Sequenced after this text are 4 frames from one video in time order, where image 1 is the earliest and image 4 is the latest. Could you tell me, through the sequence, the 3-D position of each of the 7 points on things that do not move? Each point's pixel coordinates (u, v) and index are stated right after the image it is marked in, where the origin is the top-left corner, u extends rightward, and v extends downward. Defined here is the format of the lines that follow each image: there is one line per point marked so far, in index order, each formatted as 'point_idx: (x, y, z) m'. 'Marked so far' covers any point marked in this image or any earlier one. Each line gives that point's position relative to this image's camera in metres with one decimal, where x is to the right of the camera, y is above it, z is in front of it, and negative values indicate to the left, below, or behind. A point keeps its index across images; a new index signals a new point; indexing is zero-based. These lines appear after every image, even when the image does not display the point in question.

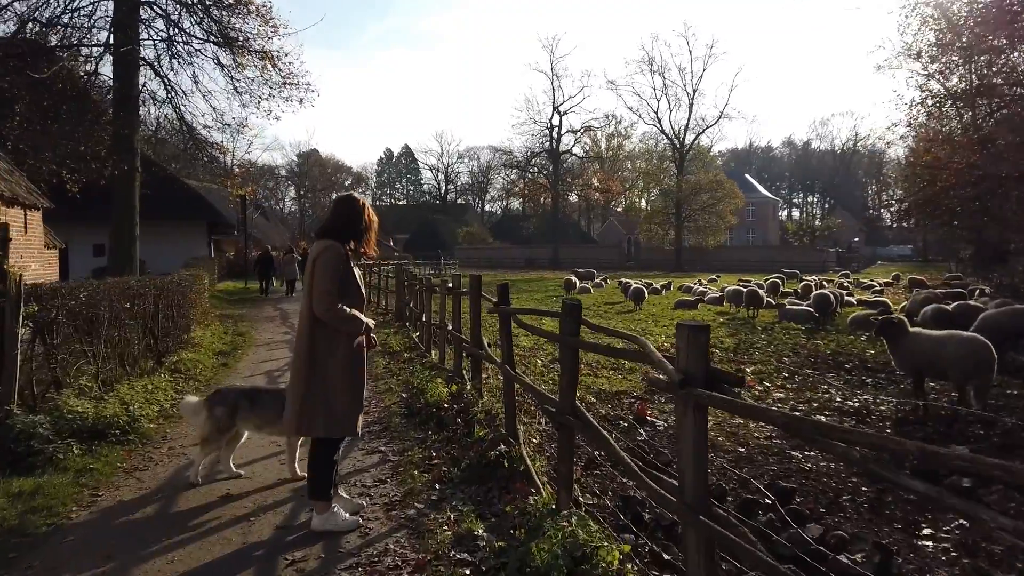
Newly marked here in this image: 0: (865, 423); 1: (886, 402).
0: (+3.5, -1.3, +7.4) m
1: (+4.3, -1.3, +8.5) m
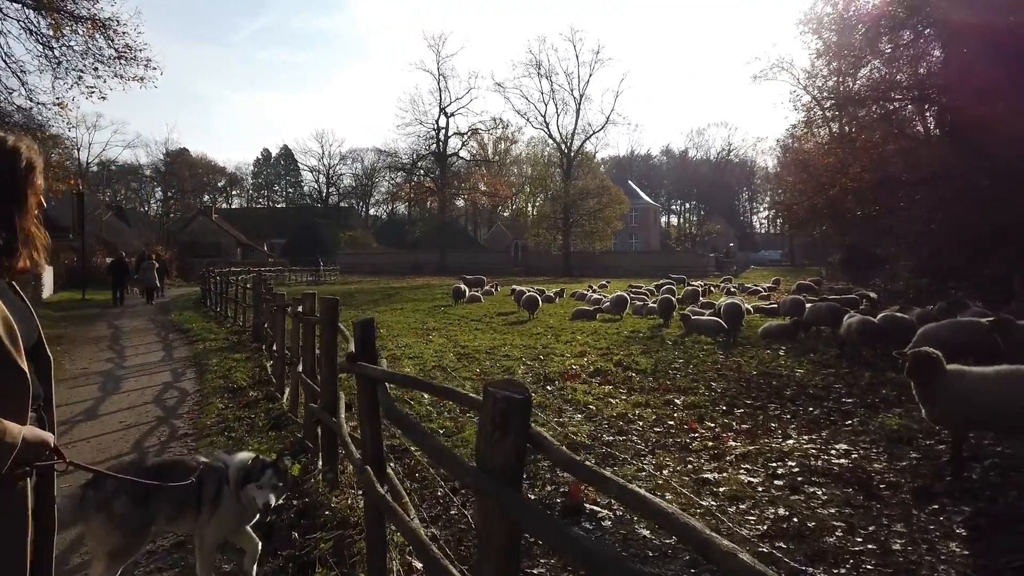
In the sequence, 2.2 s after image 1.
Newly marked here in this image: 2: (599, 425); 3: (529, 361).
0: (+2.6, -1.5, +5.3) m
1: (+3.2, -1.5, +6.6) m
2: (+1.0, -1.5, +8.3) m
3: (+0.3, -1.3, +13.5) m
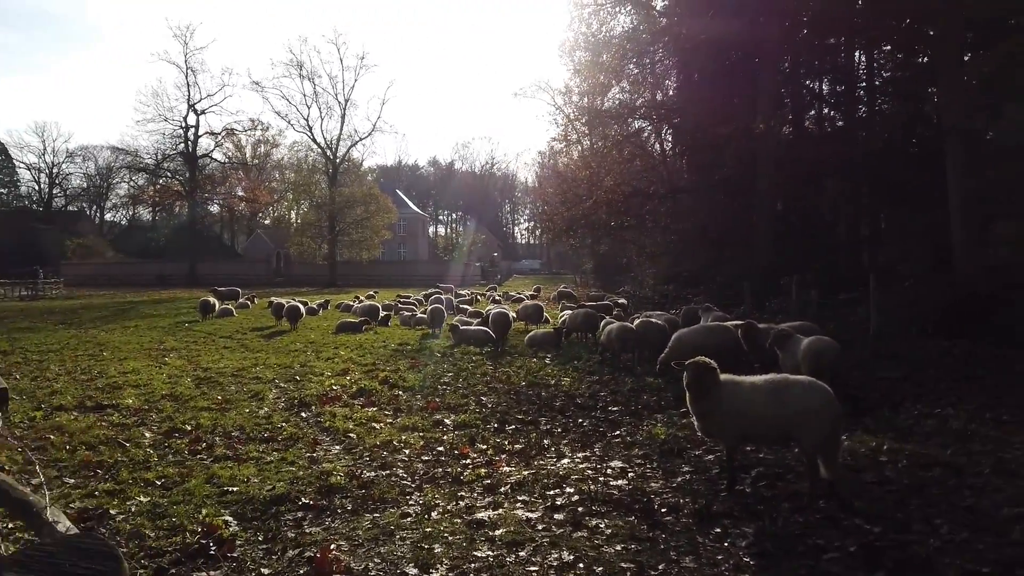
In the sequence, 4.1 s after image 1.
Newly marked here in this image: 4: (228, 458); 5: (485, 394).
0: (+1.0, -1.6, +4.9) m
1: (+1.2, -1.6, +6.3) m
2: (-1.5, -1.7, +7.2) m
3: (-3.7, -1.5, +12.0) m
4: (-2.8, -1.7, +7.4) m
5: (-0.4, -1.6, +11.5) m
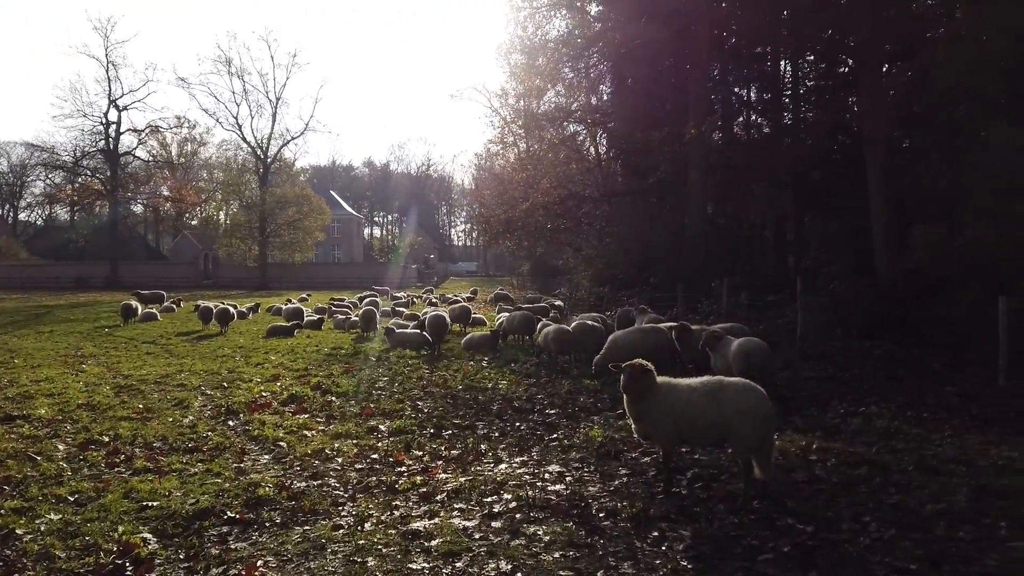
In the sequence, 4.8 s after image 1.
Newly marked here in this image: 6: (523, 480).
0: (+0.6, -1.6, +4.9) m
1: (+0.7, -1.6, +6.3) m
2: (-2.1, -1.7, +7.0) m
3: (-4.7, -1.6, +11.5) m
4: (-3.4, -1.7, +7.0) m
5: (-1.4, -1.7, +11.3) m
6: (+0.1, -1.6, +6.3) m
